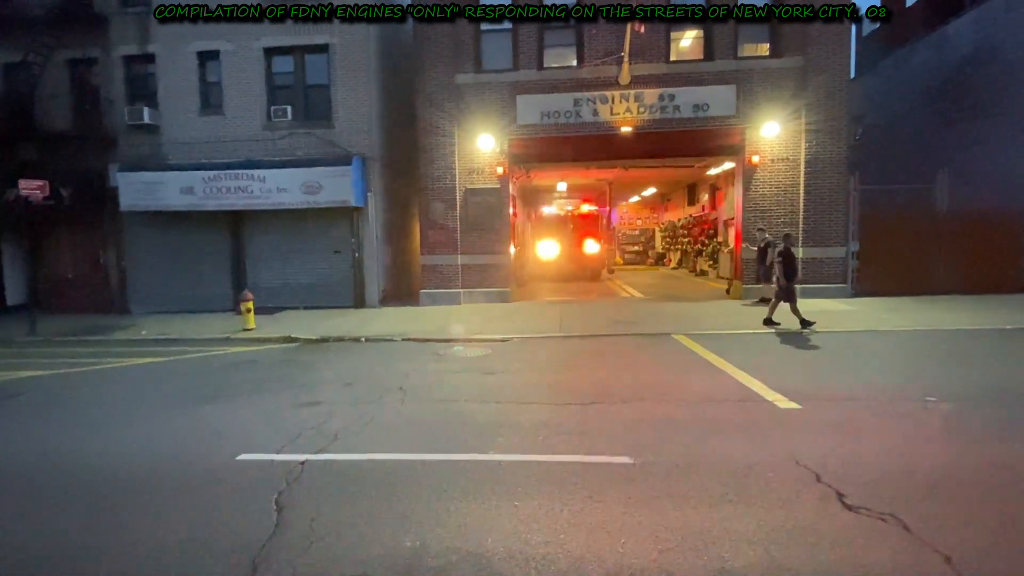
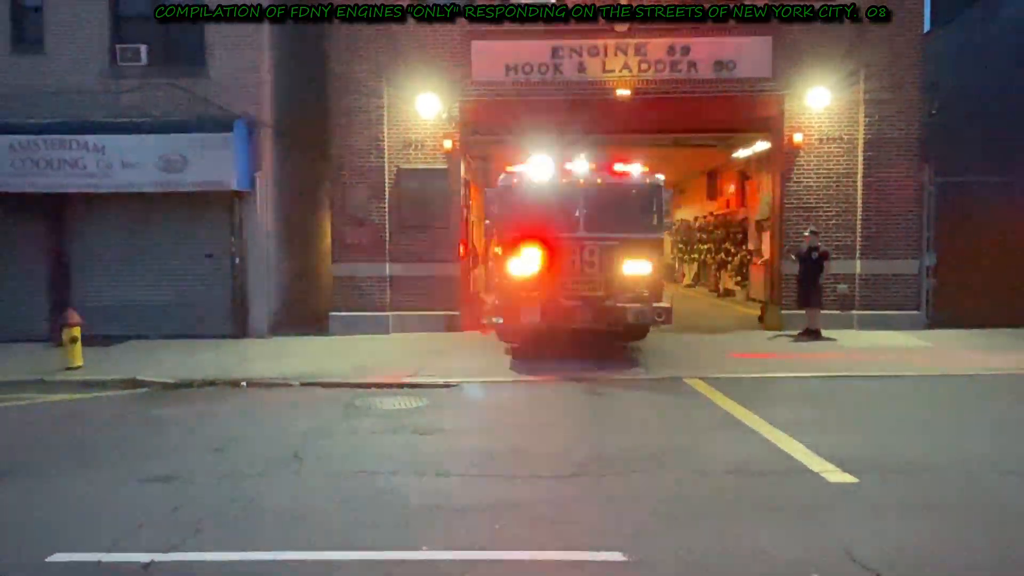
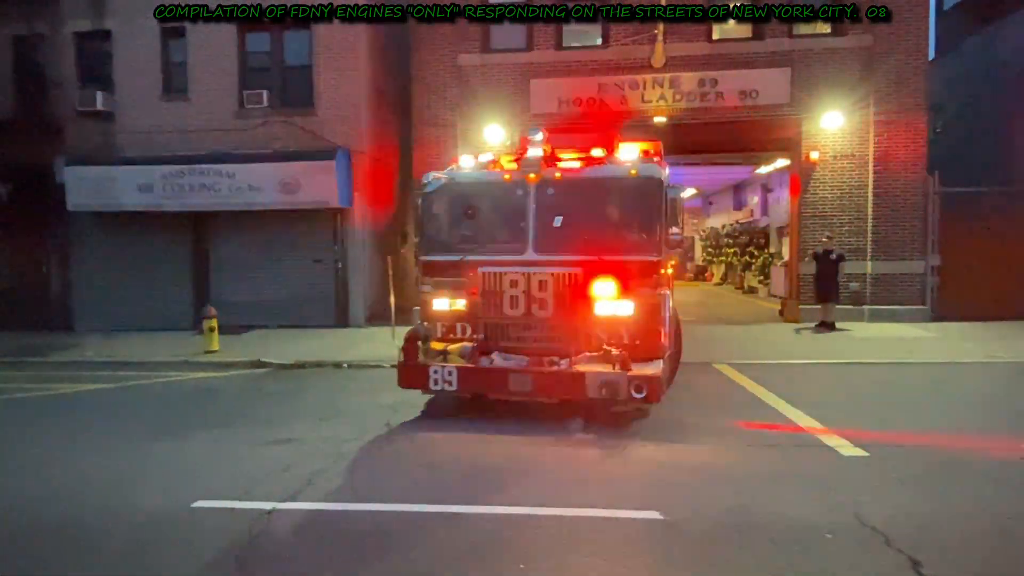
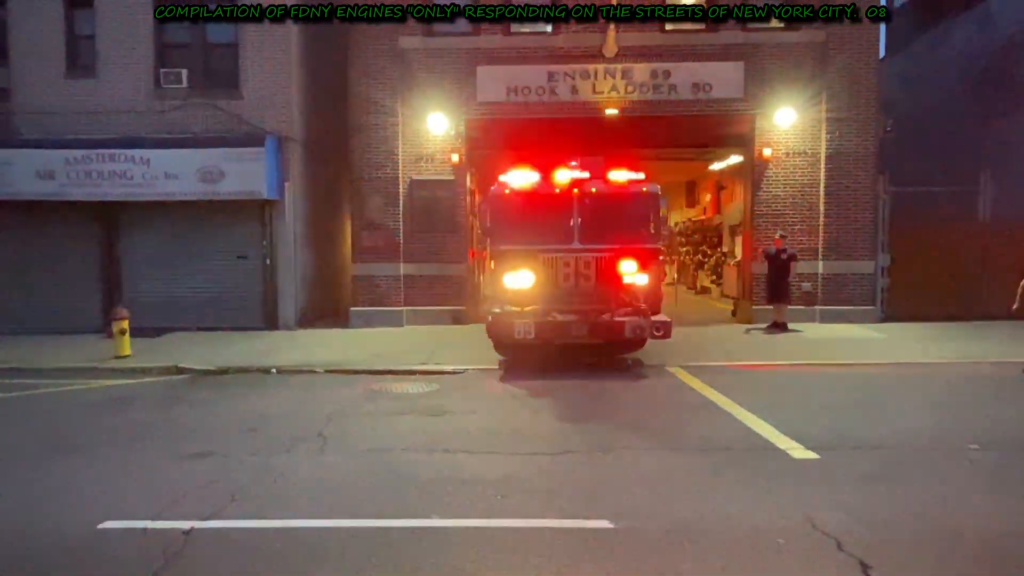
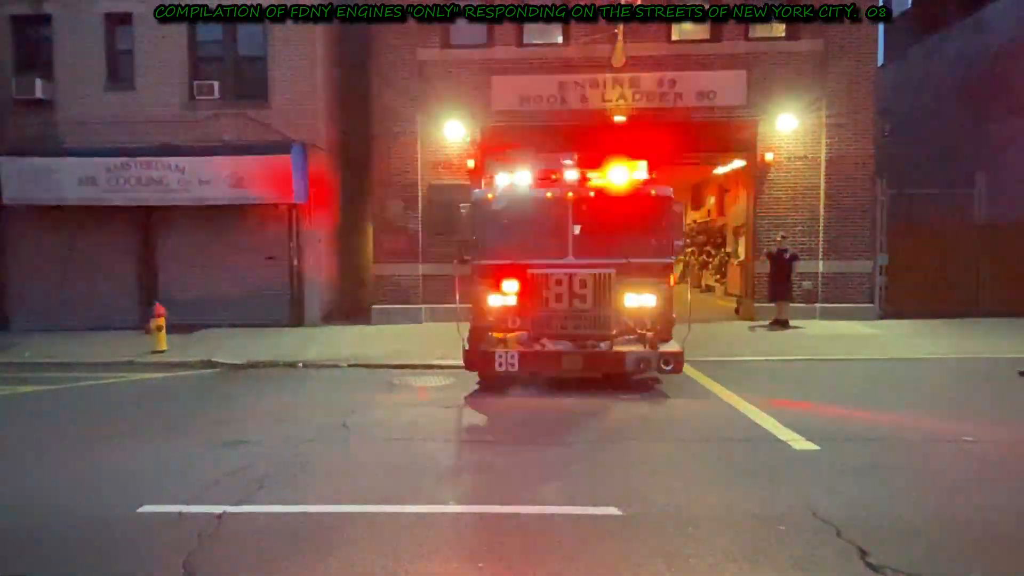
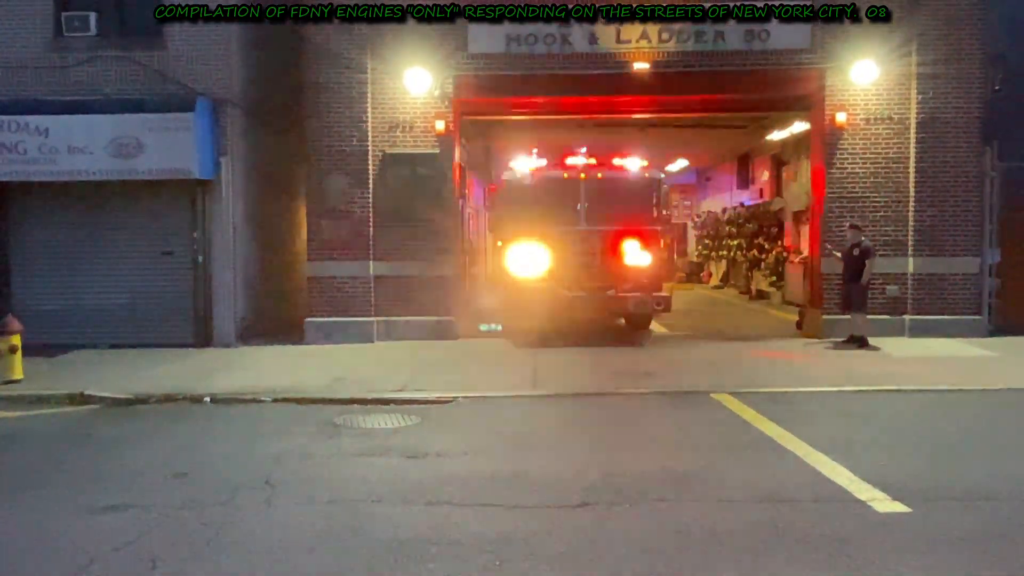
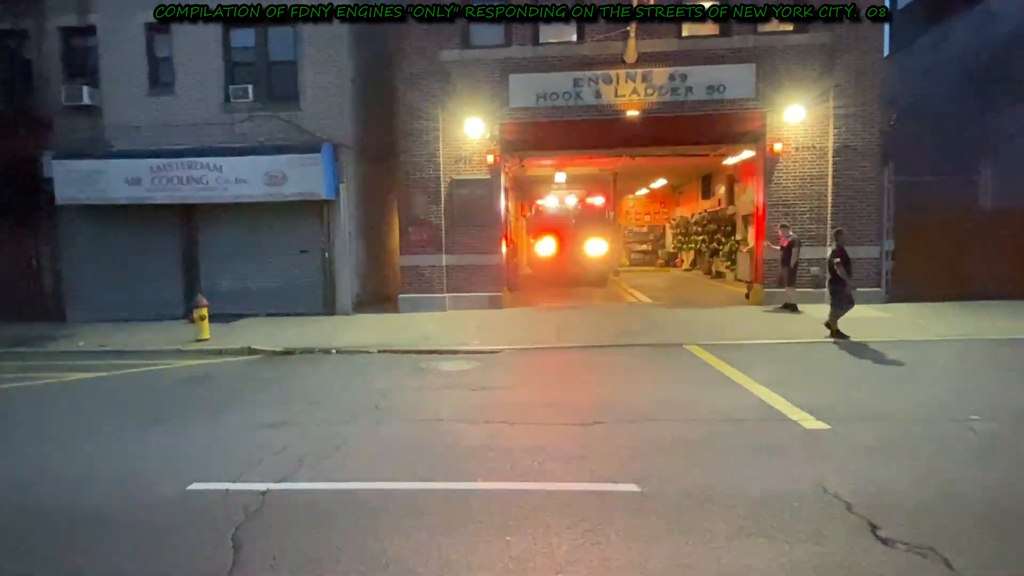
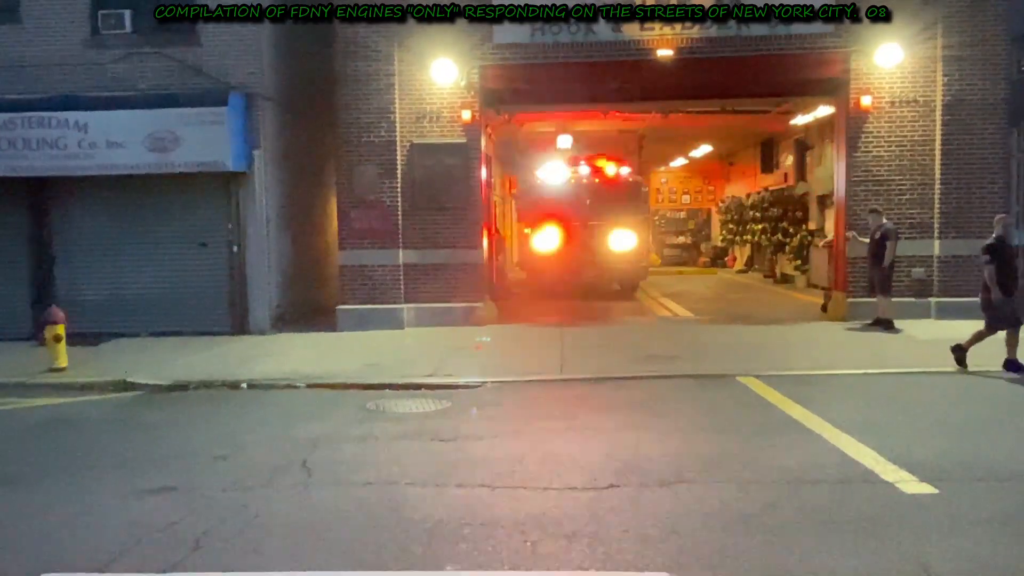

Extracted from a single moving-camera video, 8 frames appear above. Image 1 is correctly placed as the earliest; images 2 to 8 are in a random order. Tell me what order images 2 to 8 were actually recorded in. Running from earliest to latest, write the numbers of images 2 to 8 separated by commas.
7, 8, 6, 2, 4, 5, 3
